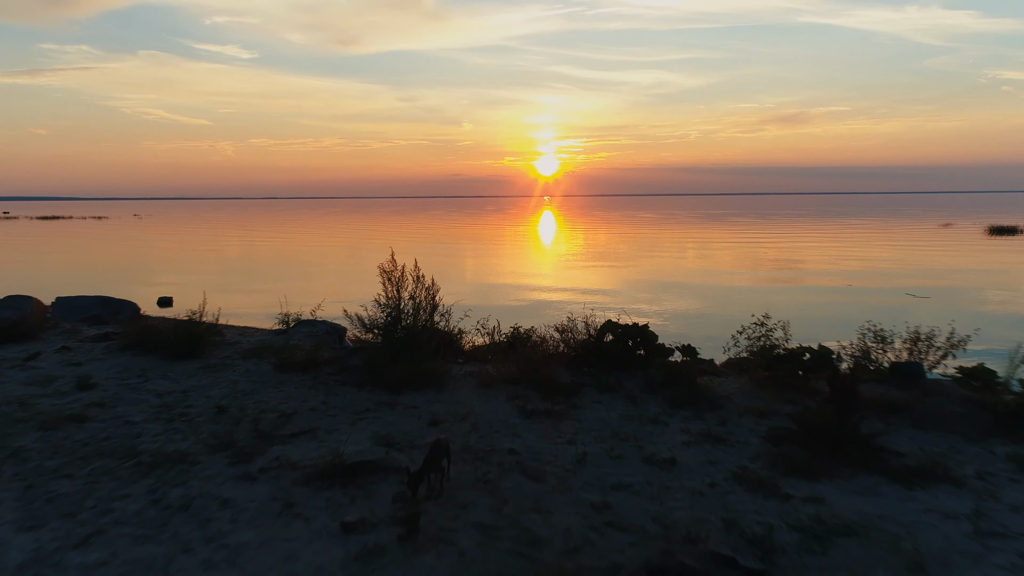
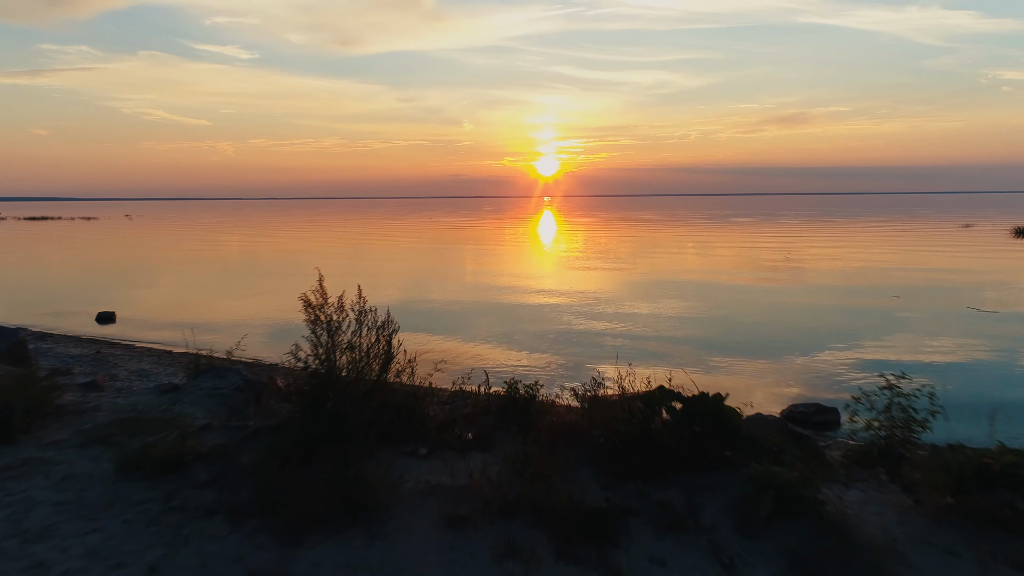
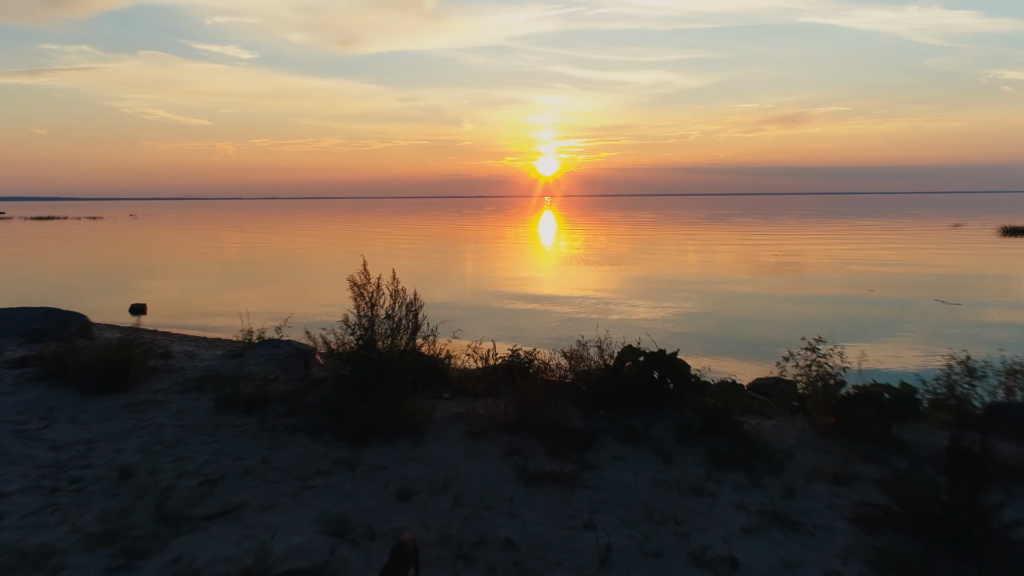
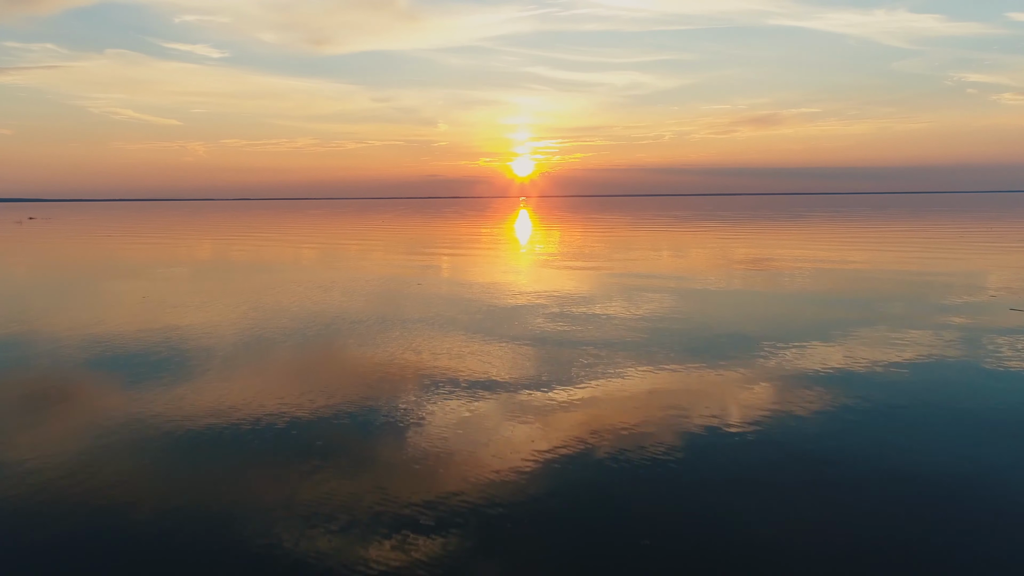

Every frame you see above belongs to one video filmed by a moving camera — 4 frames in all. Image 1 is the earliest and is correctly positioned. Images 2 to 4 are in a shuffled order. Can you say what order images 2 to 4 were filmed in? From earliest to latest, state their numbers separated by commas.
3, 2, 4
